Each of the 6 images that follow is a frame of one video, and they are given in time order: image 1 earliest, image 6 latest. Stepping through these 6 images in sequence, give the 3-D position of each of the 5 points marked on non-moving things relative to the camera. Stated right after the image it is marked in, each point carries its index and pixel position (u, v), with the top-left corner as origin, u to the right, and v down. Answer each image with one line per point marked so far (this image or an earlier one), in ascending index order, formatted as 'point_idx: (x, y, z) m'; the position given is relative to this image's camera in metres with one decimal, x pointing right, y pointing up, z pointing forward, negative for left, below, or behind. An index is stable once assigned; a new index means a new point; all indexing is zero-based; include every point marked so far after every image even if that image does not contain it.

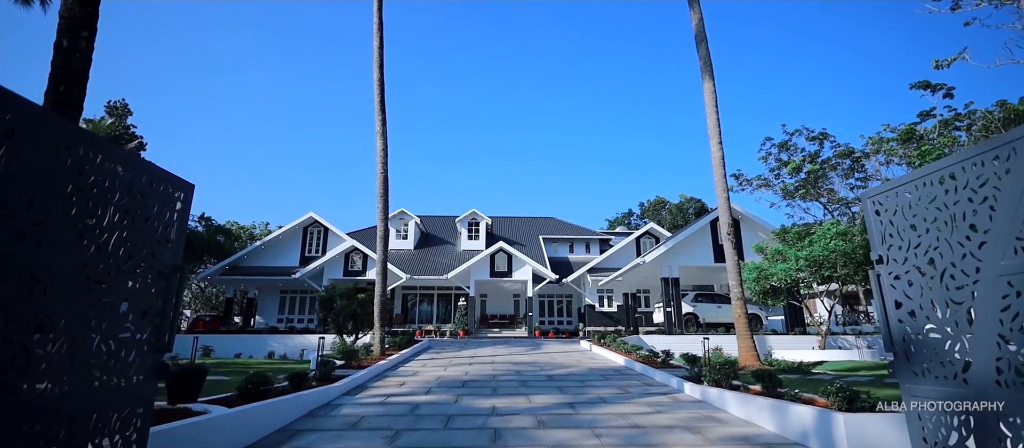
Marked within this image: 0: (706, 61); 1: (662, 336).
0: (+4.6, +3.9, +11.7) m
1: (+5.2, -3.8, +17.1) m
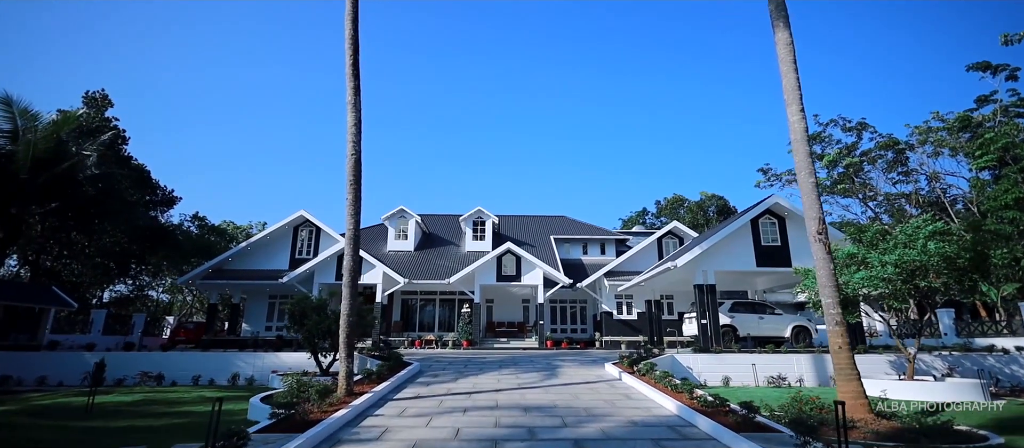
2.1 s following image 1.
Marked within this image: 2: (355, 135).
0: (+4.8, +4.0, +8.9) m
1: (+5.5, -3.8, +14.3) m
2: (-3.0, +1.7, +9.3) m
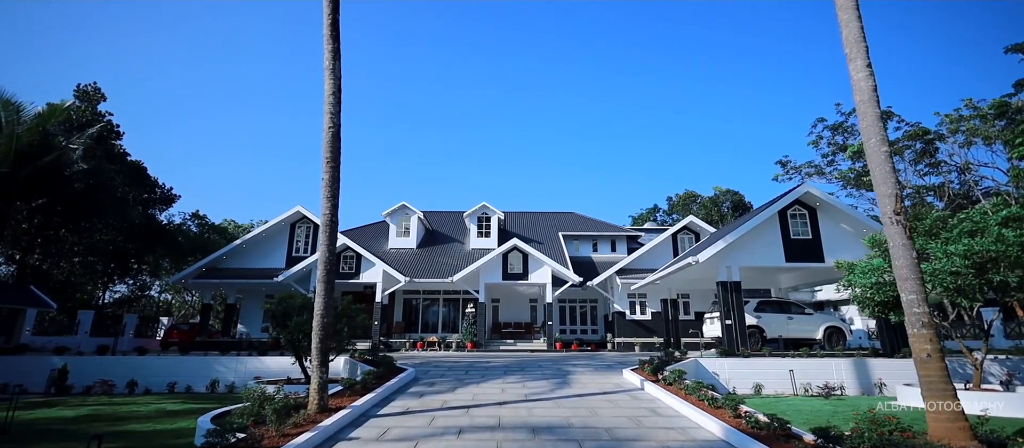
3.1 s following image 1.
0: (+4.8, +4.2, +7.5) m
1: (+5.7, -3.5, +12.8) m
2: (-2.9, +1.9, +8.0) m
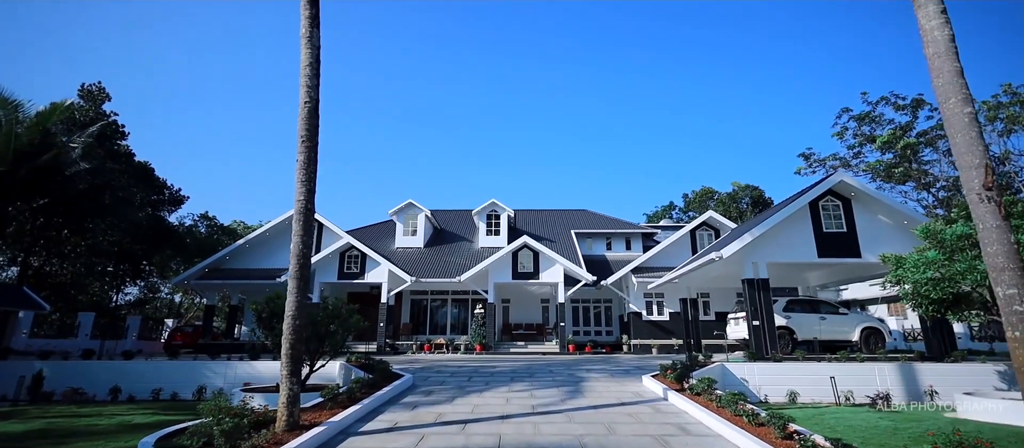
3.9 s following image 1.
0: (+4.8, +4.5, +6.3) m
1: (+5.9, -3.3, +11.6) m
2: (-2.9, +2.1, +7.0) m
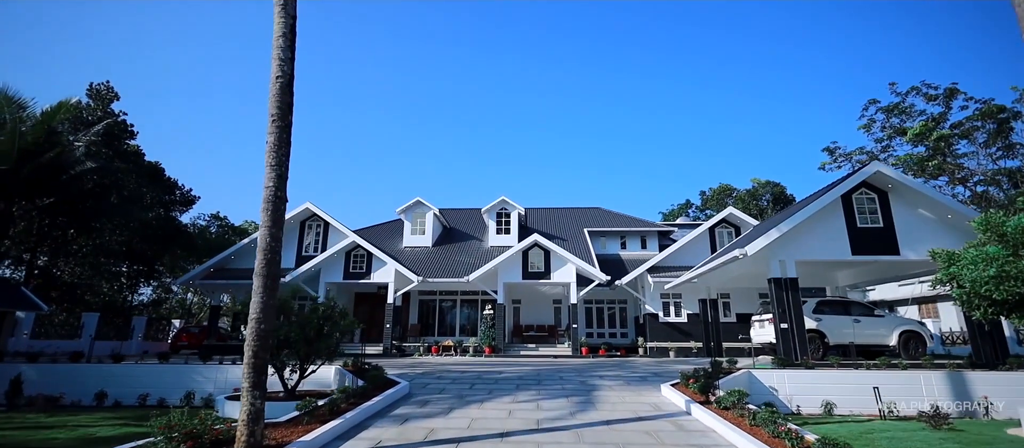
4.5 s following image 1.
0: (+4.8, +4.6, +5.3) m
1: (+6.0, -3.1, +10.6) m
2: (-2.9, +2.2, +6.2) m
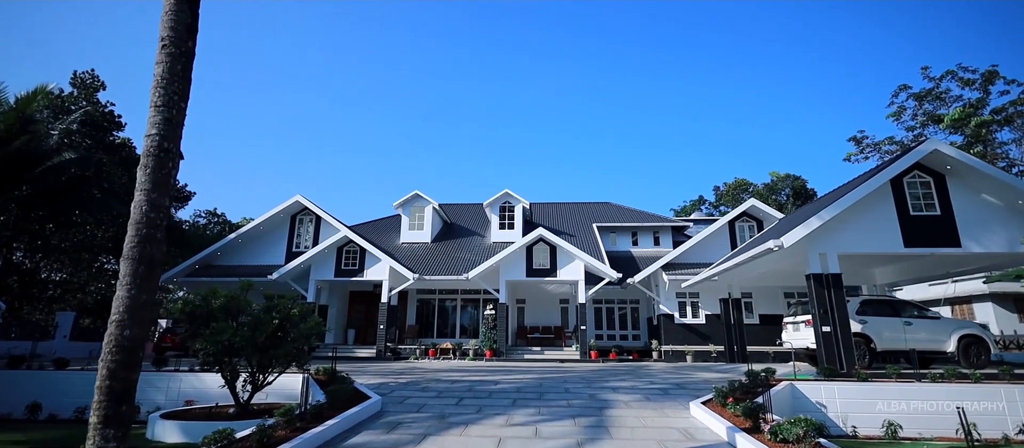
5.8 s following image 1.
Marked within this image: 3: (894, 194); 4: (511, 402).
0: (+4.6, +4.9, +3.5) m
1: (+5.9, -2.8, +8.8) m
2: (-3.0, +2.5, +4.6) m
3: (+9.4, +0.7, +12.0) m
4: (0.0, -3.0, +8.4) m
